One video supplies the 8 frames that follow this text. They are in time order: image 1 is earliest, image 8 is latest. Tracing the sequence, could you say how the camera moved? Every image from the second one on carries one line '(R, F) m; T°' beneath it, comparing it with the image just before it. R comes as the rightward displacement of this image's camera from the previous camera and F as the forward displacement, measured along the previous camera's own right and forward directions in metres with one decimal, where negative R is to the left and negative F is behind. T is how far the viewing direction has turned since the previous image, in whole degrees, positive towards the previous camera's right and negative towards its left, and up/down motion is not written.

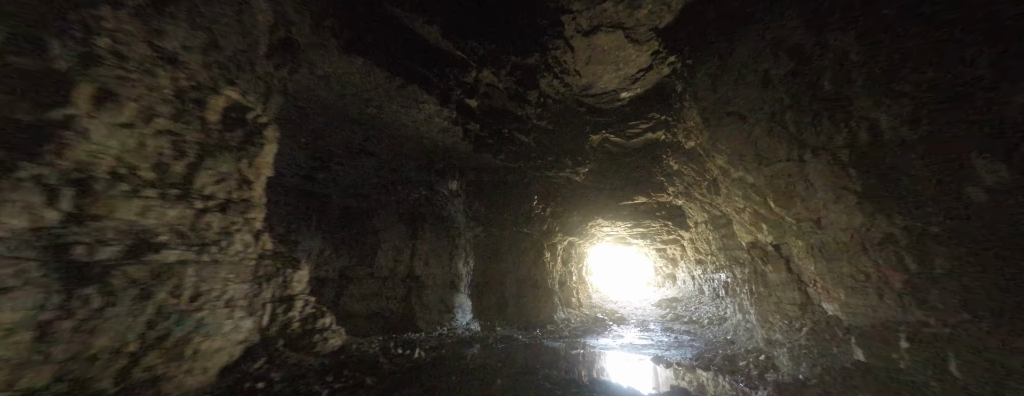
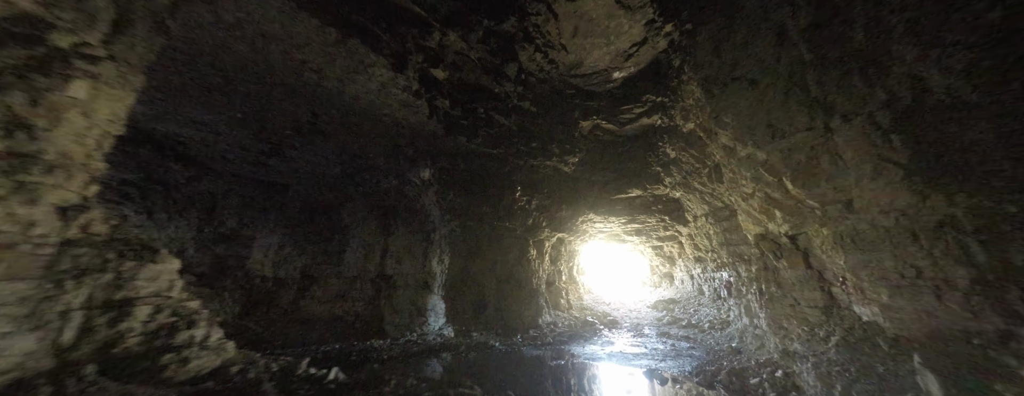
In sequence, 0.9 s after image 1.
(+0.2, +0.3) m; 0°
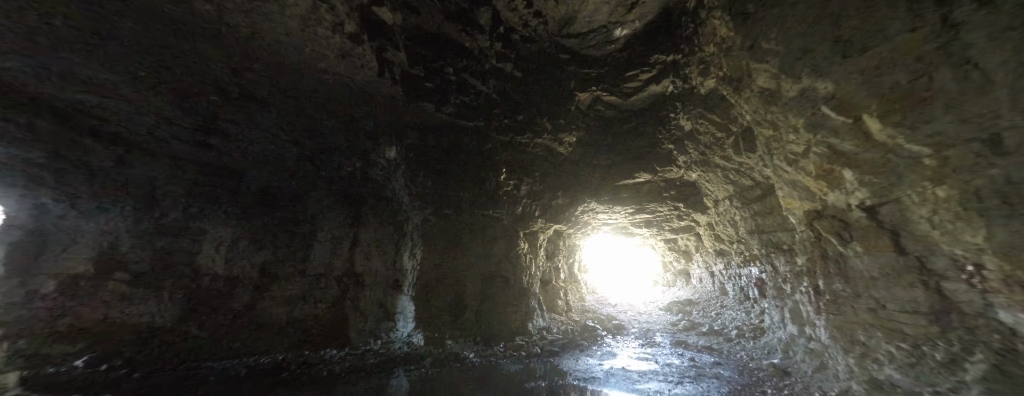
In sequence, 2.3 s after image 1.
(+0.2, +0.5) m; -2°
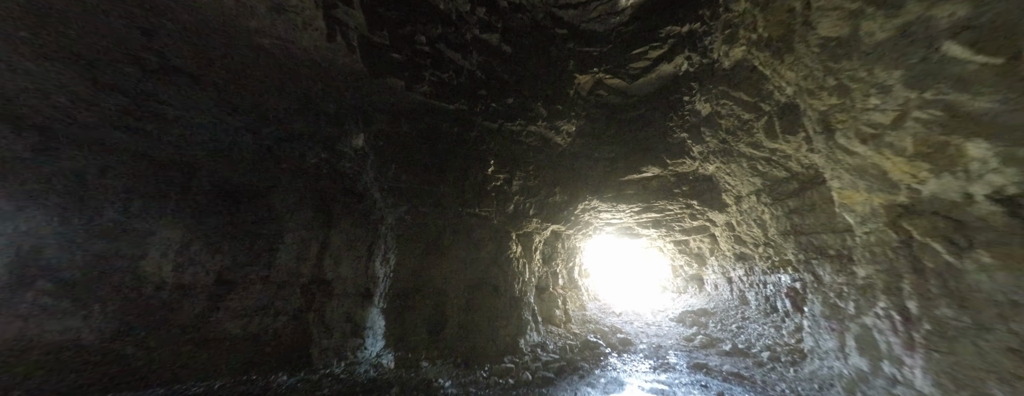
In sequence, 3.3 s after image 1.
(+0.1, +0.4) m; 0°
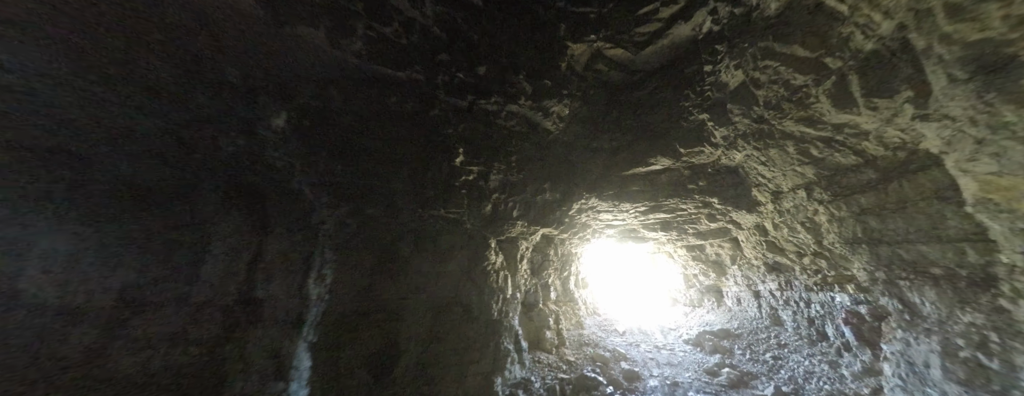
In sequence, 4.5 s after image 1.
(+0.2, +0.5) m; 0°
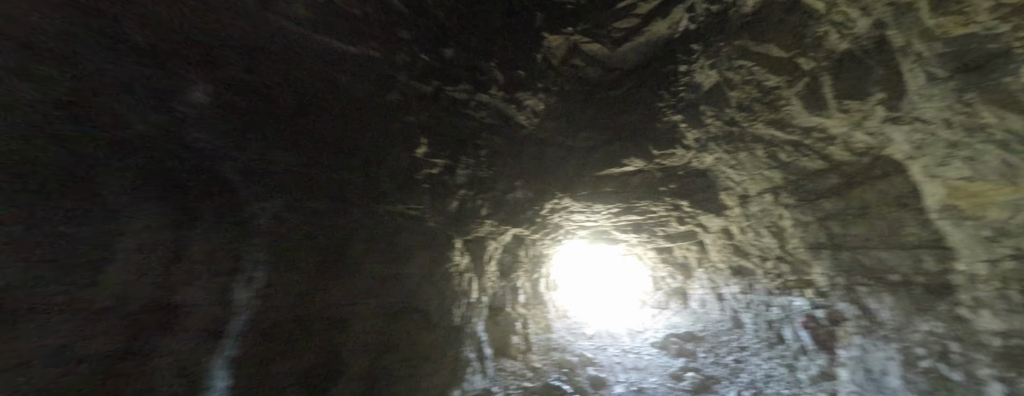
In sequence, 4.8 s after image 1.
(+0.1, +0.1) m; +5°
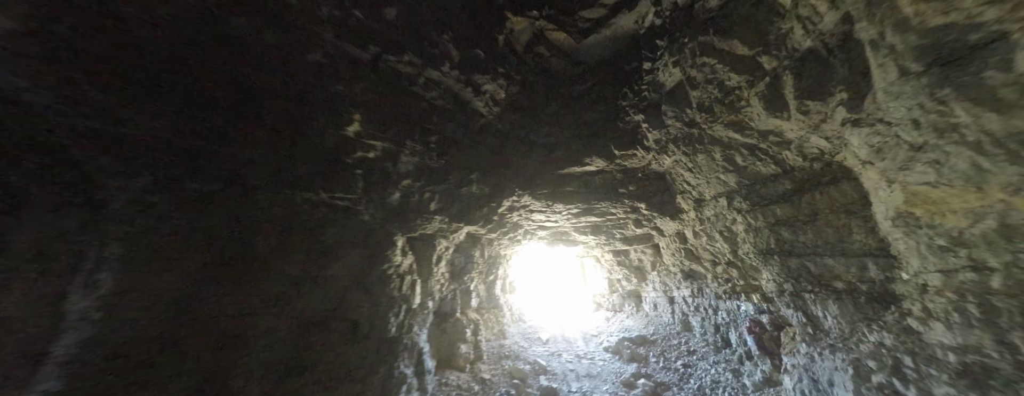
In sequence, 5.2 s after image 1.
(+0.1, +0.2) m; +7°
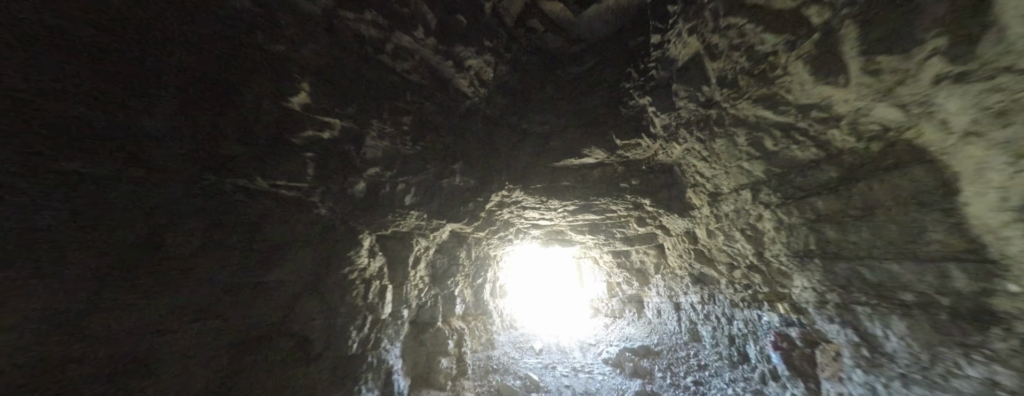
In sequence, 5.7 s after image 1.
(+0.1, +0.3) m; +1°
